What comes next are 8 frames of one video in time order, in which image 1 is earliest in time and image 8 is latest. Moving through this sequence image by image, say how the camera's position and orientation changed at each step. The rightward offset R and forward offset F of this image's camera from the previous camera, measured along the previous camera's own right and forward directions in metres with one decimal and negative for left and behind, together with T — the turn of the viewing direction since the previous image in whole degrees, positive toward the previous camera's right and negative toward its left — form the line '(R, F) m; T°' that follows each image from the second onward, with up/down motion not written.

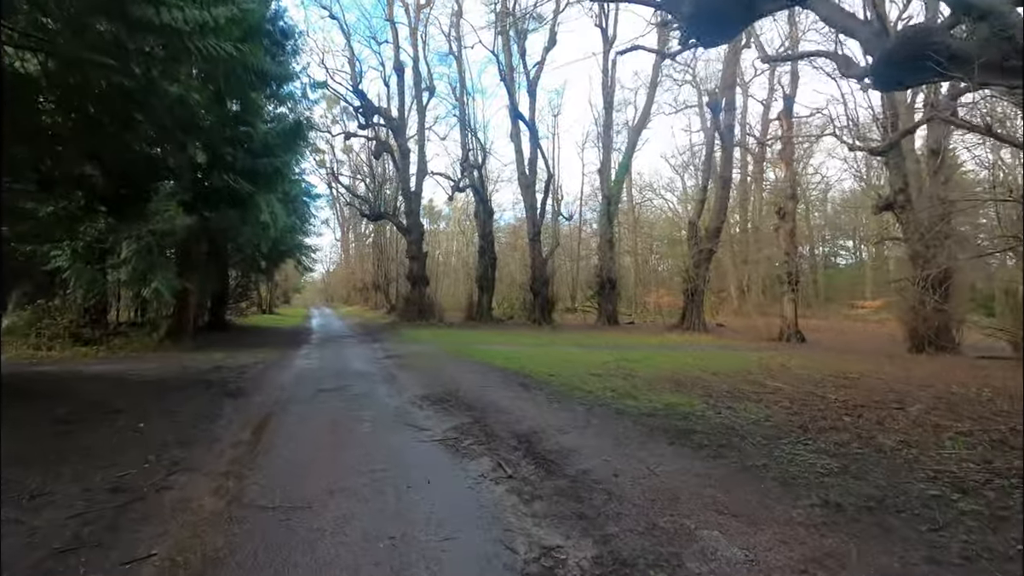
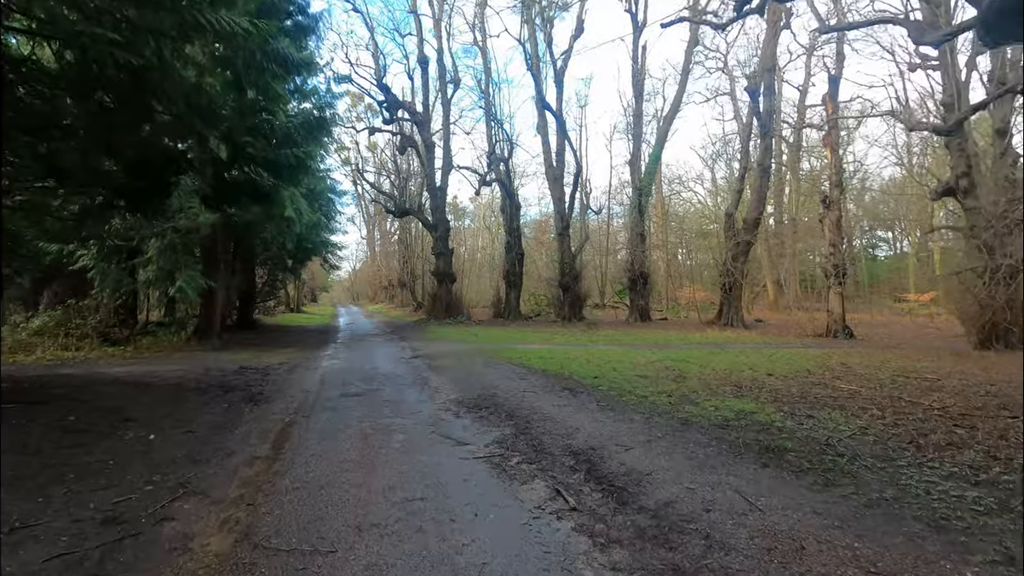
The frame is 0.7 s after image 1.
(-0.2, +0.7) m; -3°
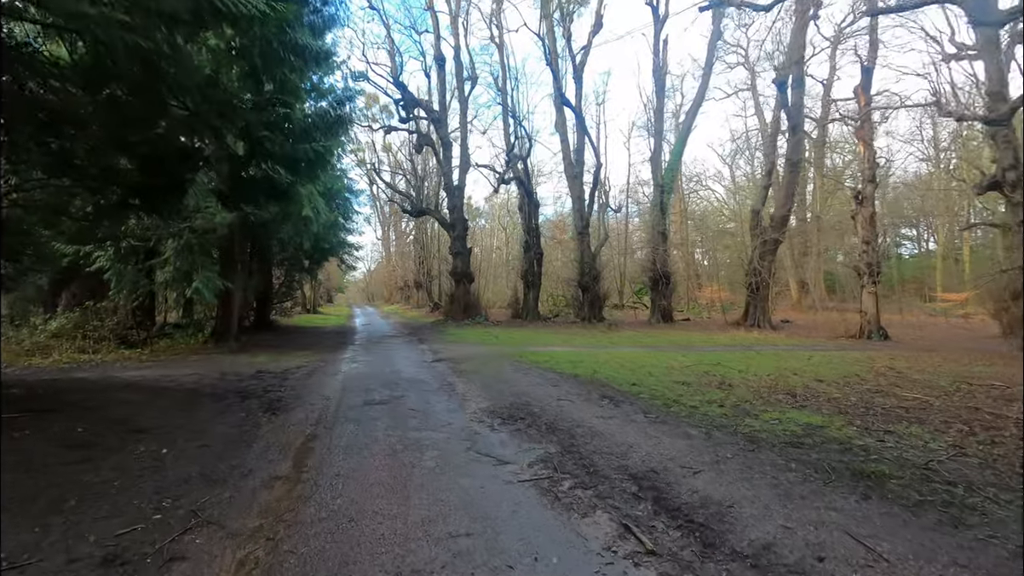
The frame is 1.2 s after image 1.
(-0.3, +0.5) m; -1°
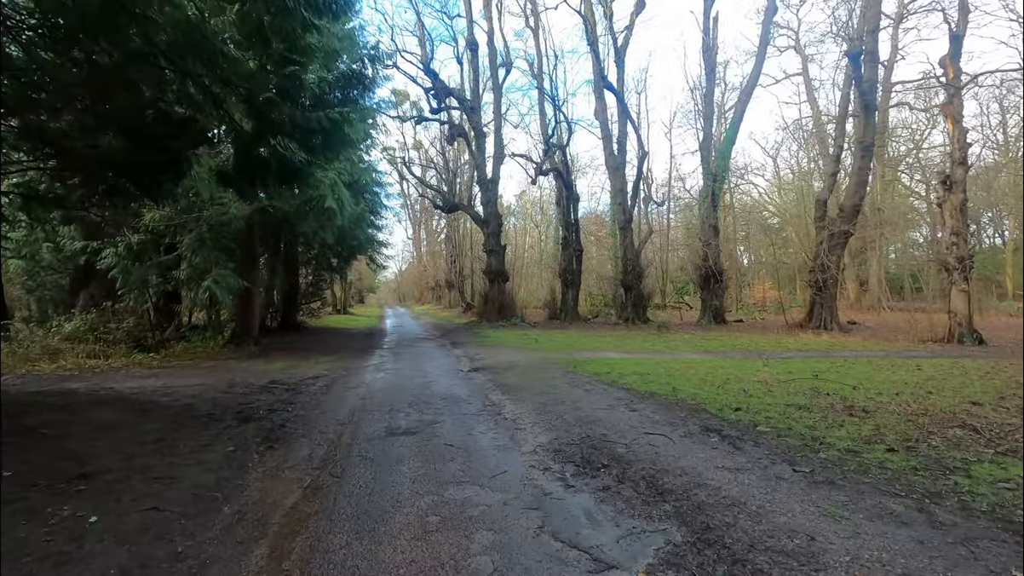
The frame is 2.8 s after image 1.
(-0.4, +1.7) m; -3°
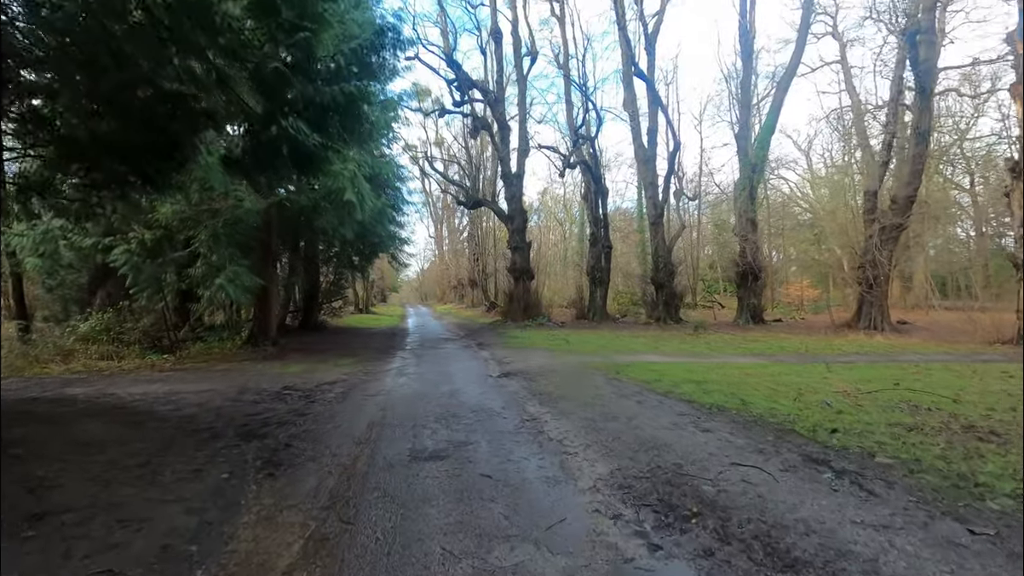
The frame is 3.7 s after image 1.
(-0.2, +0.9) m; -2°
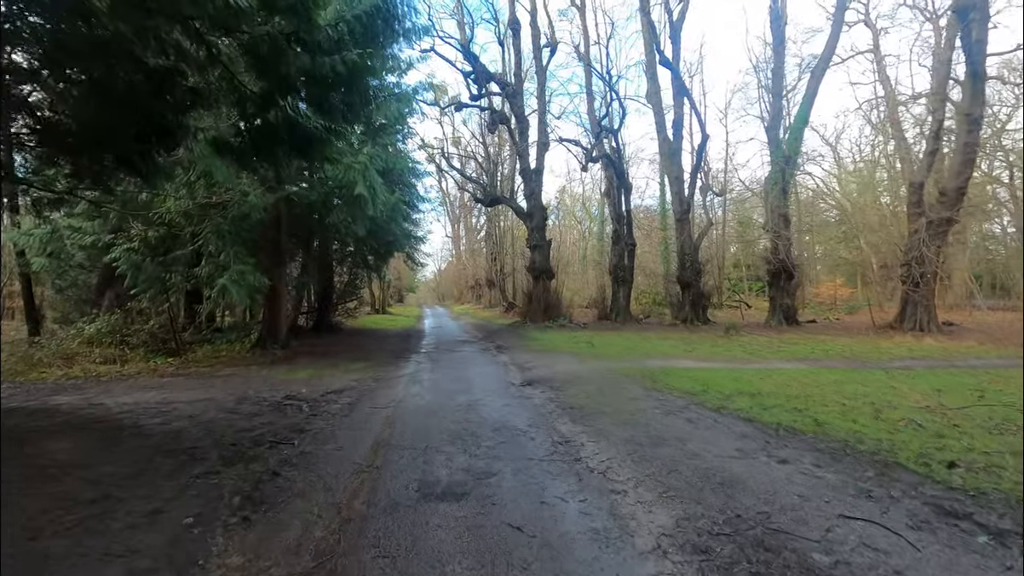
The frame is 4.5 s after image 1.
(-0.1, +0.9) m; -2°
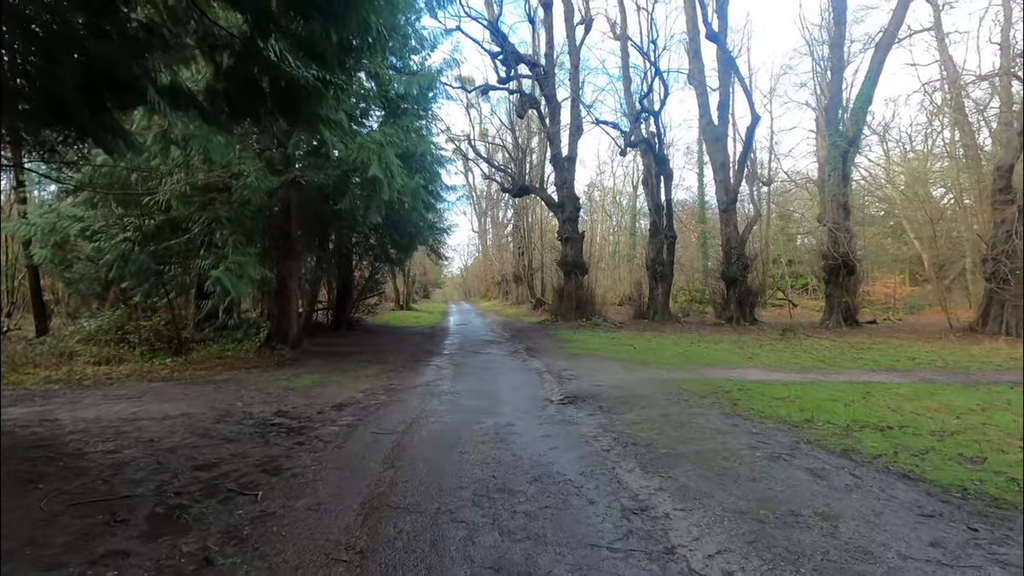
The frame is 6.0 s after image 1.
(-0.2, +1.5) m; -3°
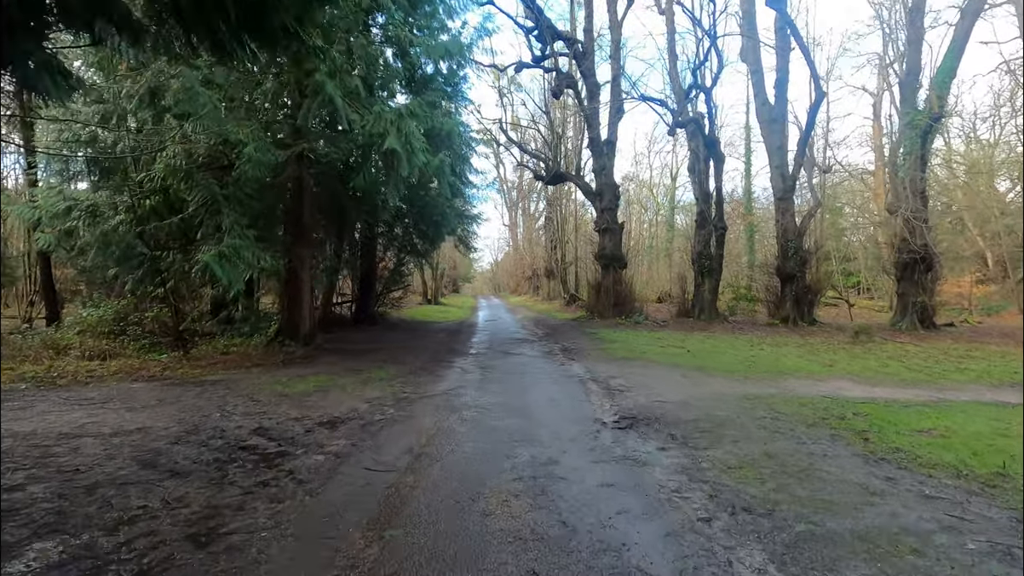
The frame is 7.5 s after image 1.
(-0.1, +1.5) m; -3°
